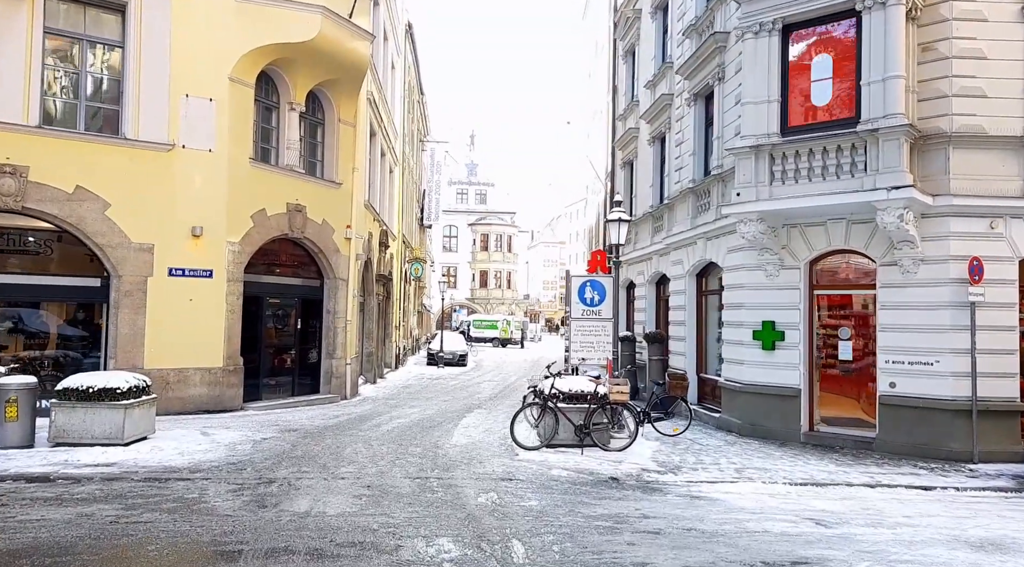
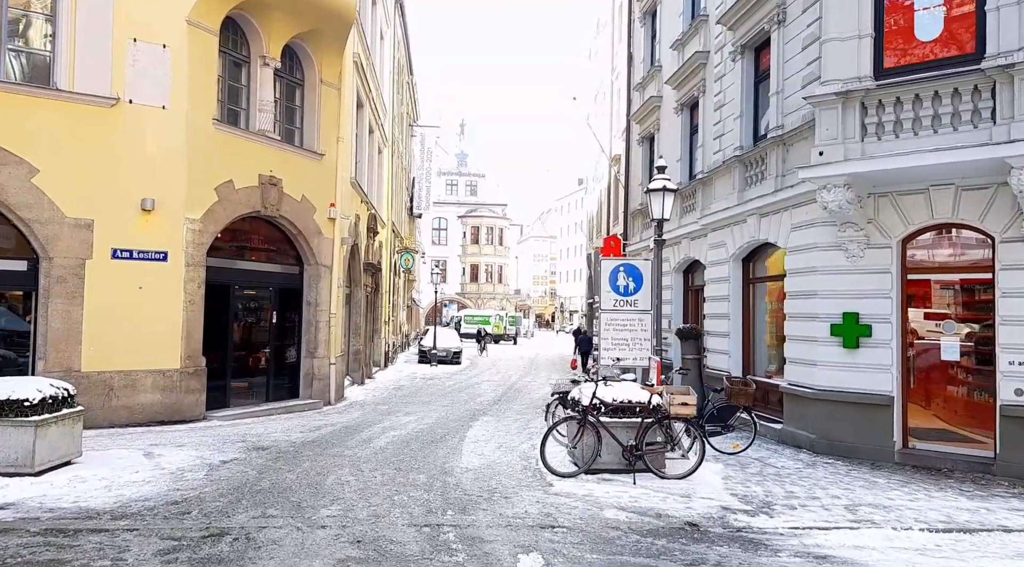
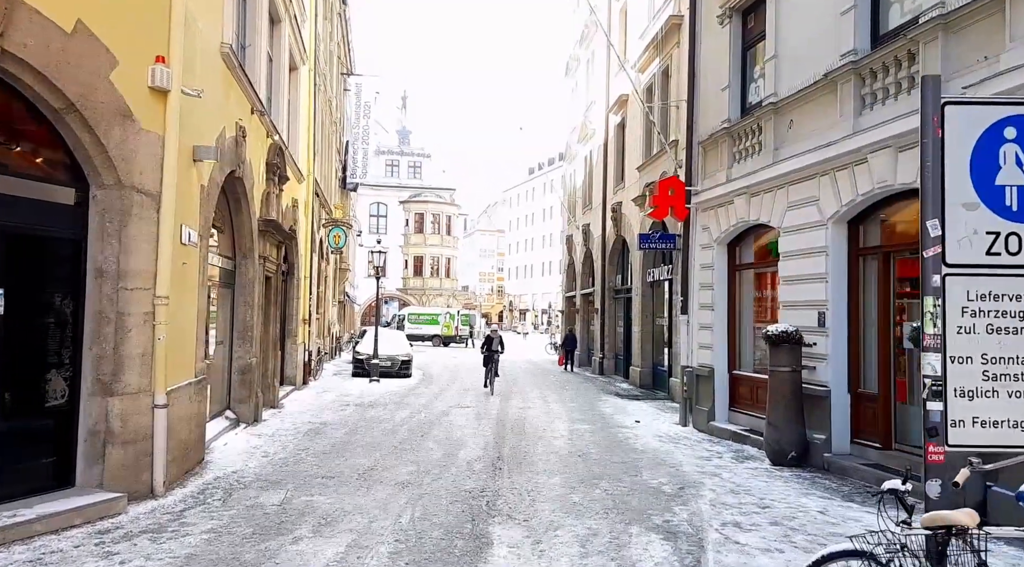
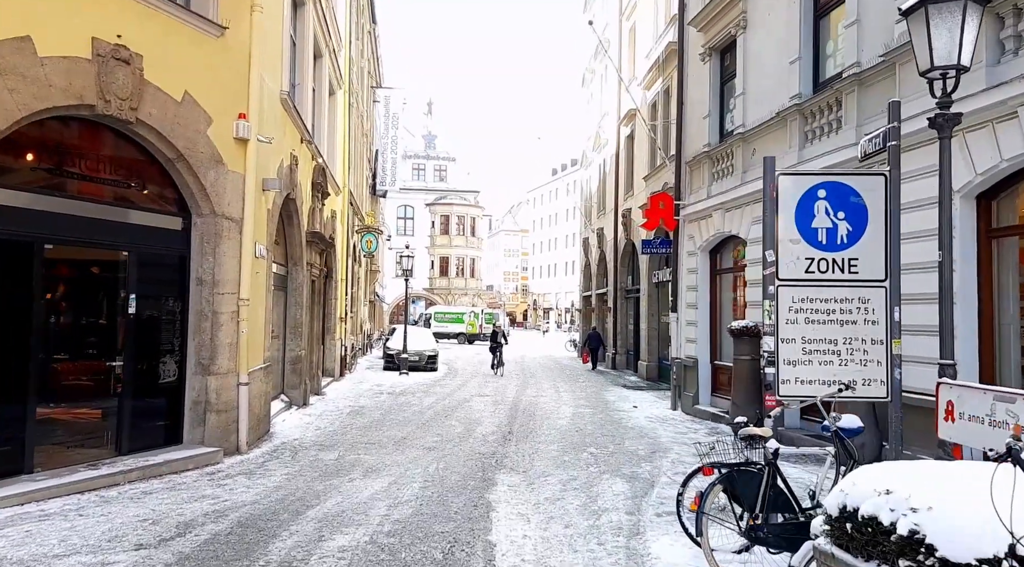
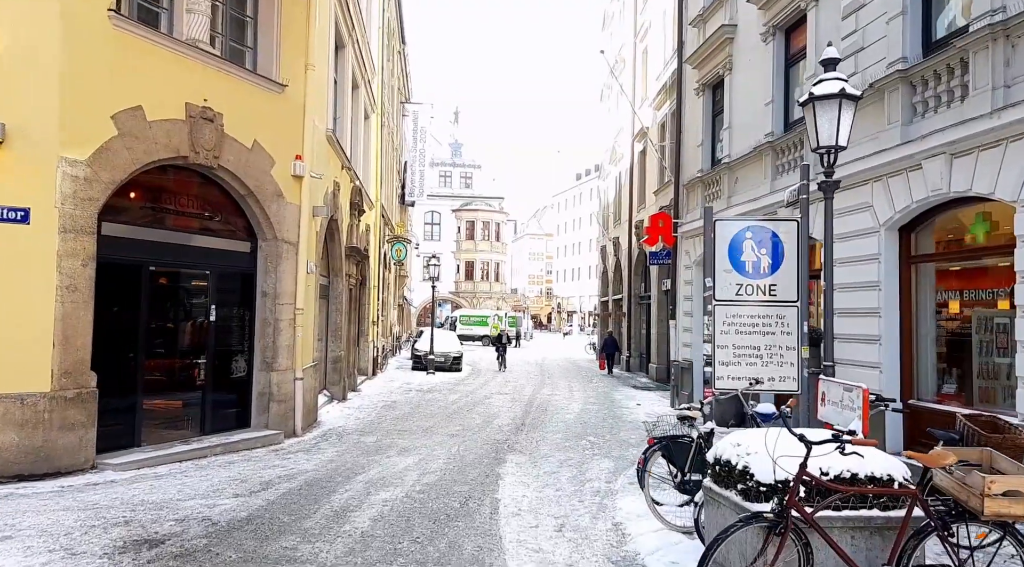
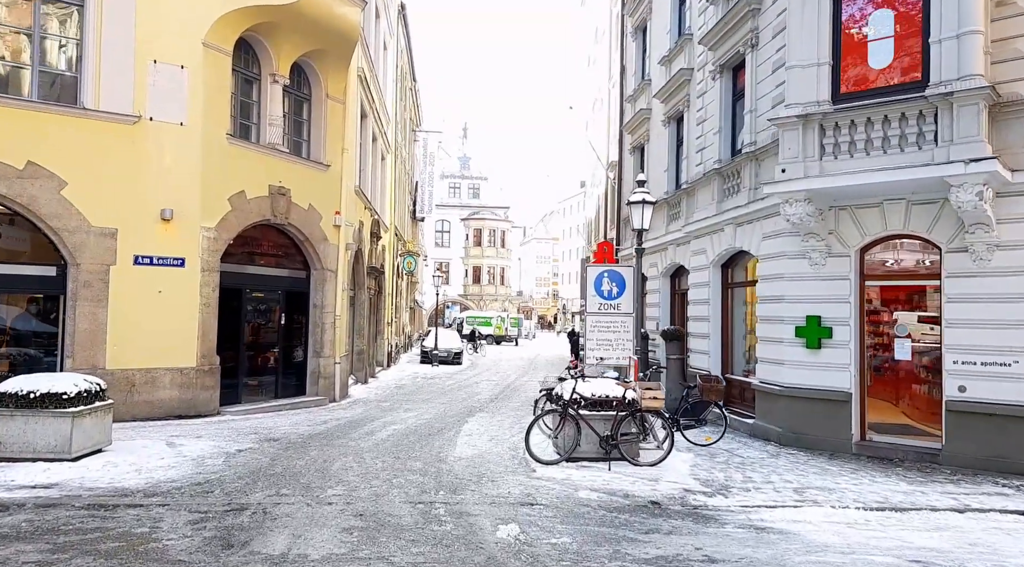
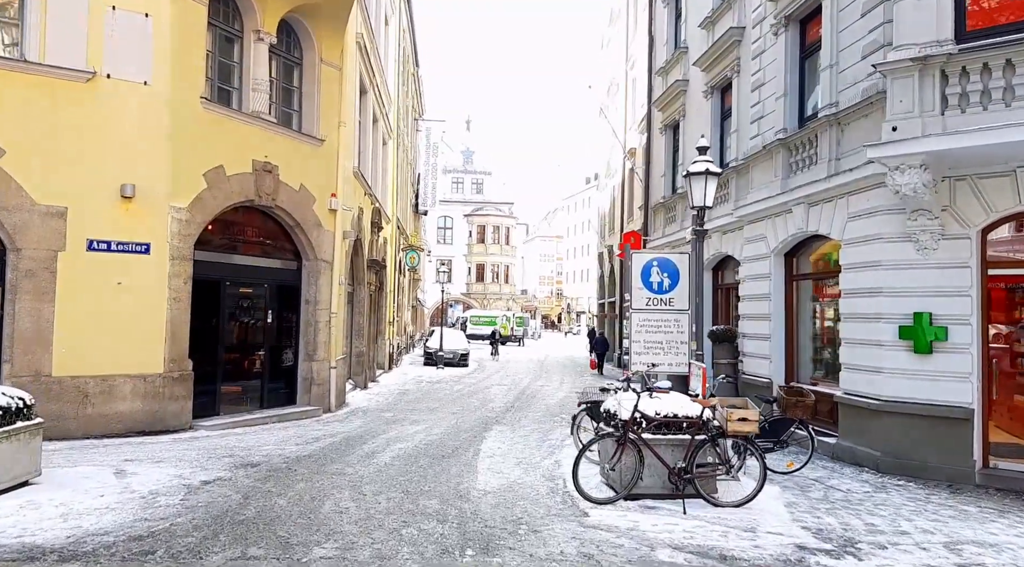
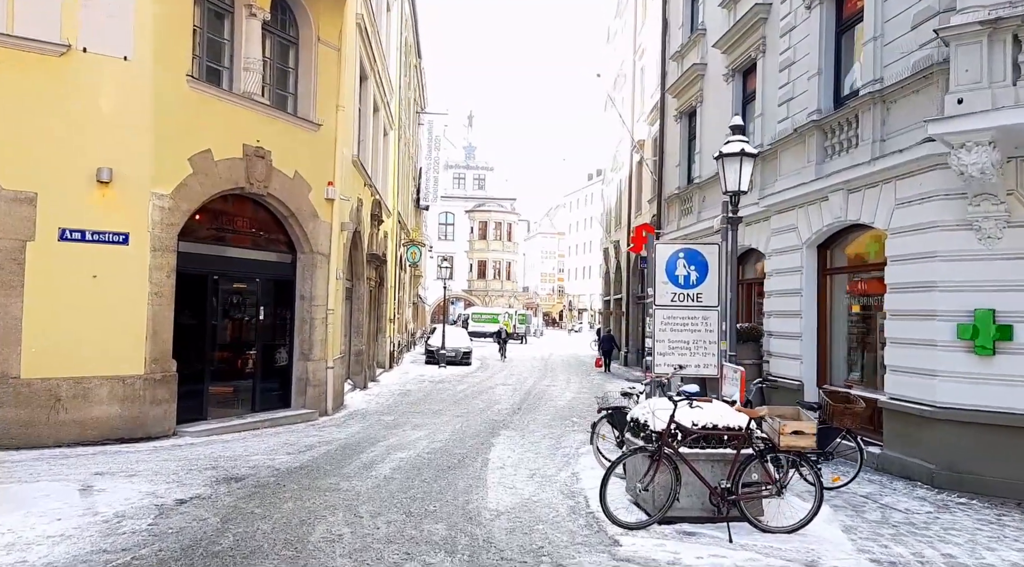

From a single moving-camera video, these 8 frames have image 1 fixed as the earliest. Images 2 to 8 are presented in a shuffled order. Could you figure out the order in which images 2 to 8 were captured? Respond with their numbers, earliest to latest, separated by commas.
6, 2, 7, 8, 5, 4, 3
